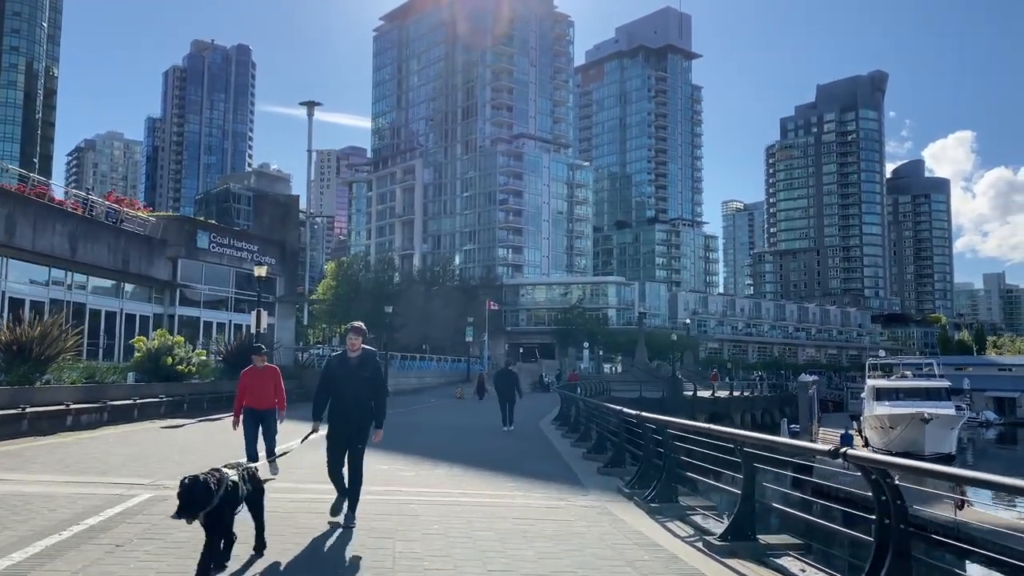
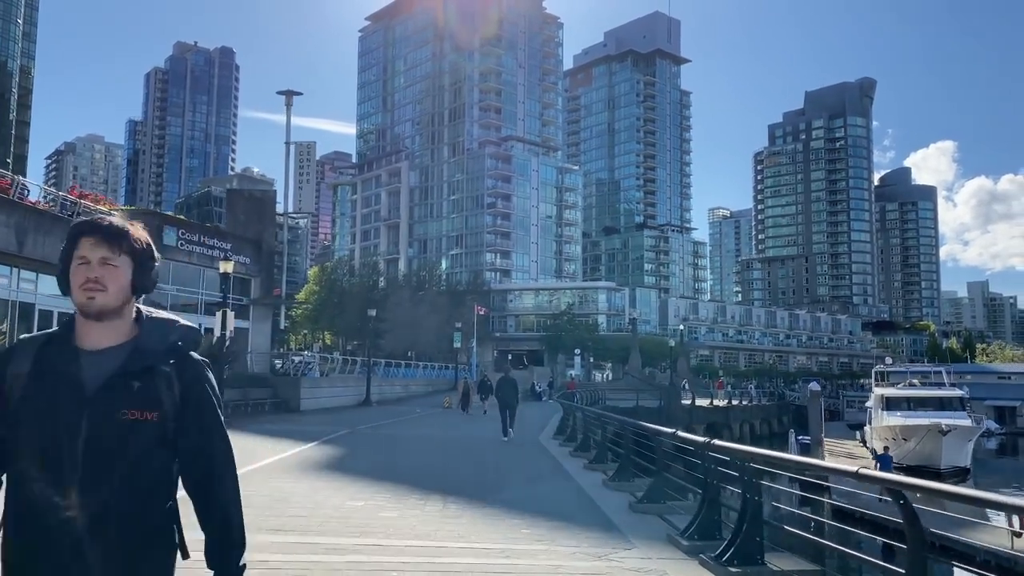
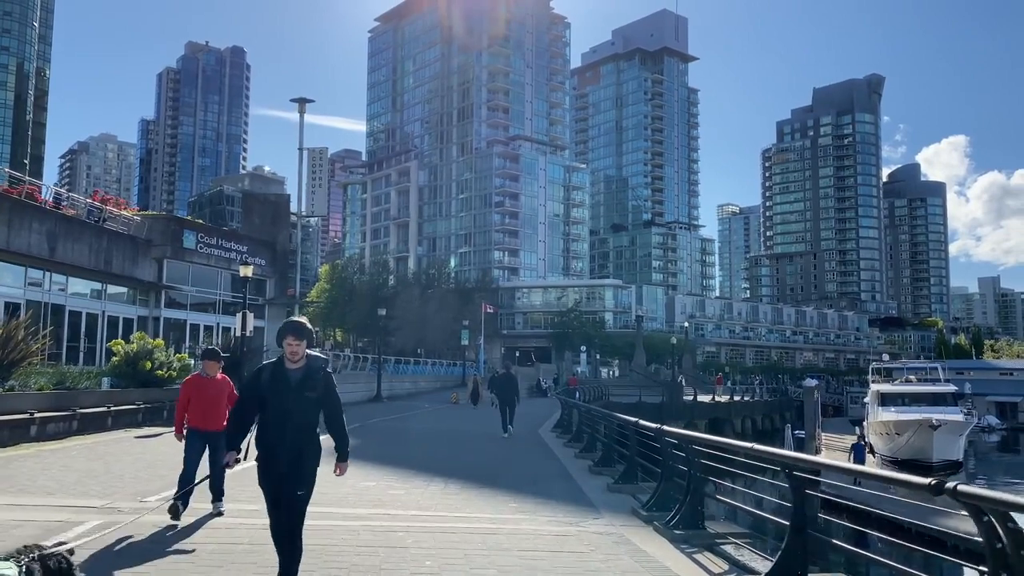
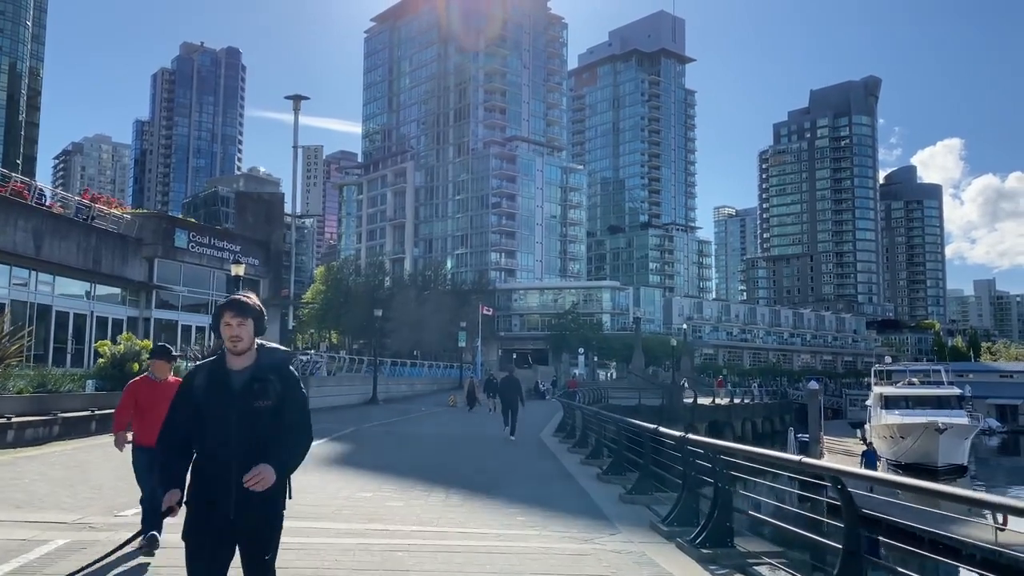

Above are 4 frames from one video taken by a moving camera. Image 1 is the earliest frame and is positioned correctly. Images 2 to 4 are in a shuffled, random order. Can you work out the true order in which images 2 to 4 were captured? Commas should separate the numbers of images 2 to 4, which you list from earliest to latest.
3, 4, 2
